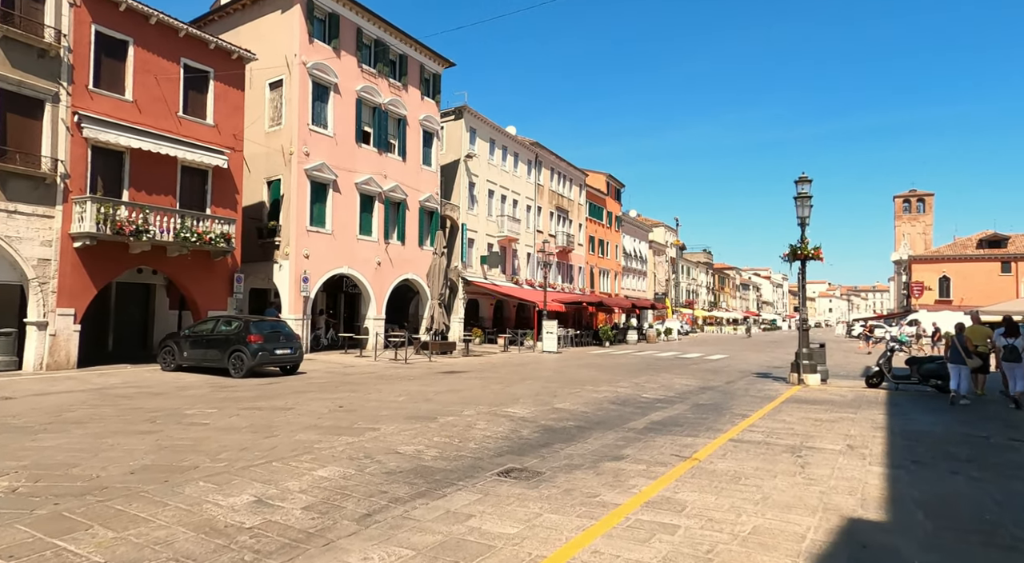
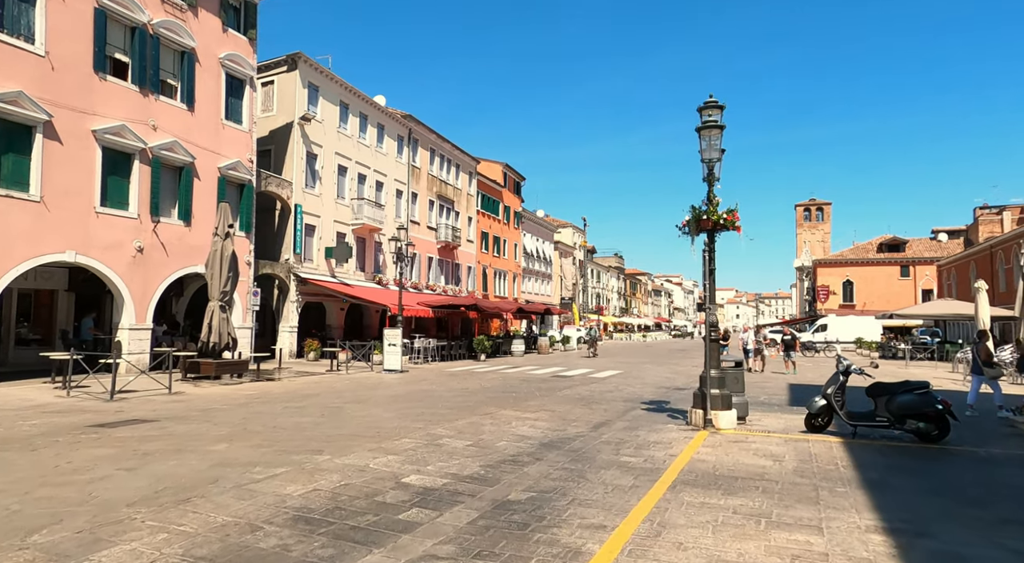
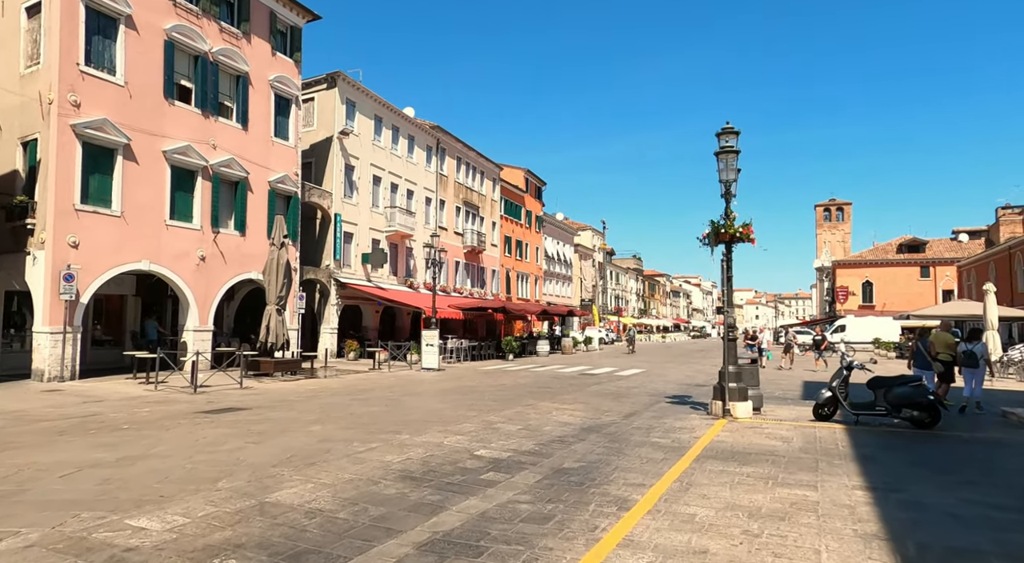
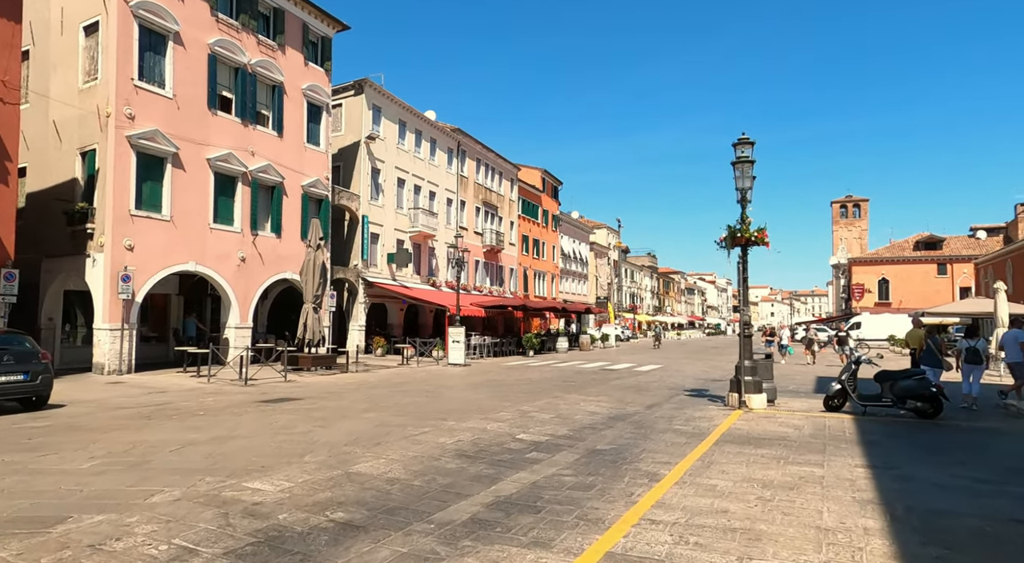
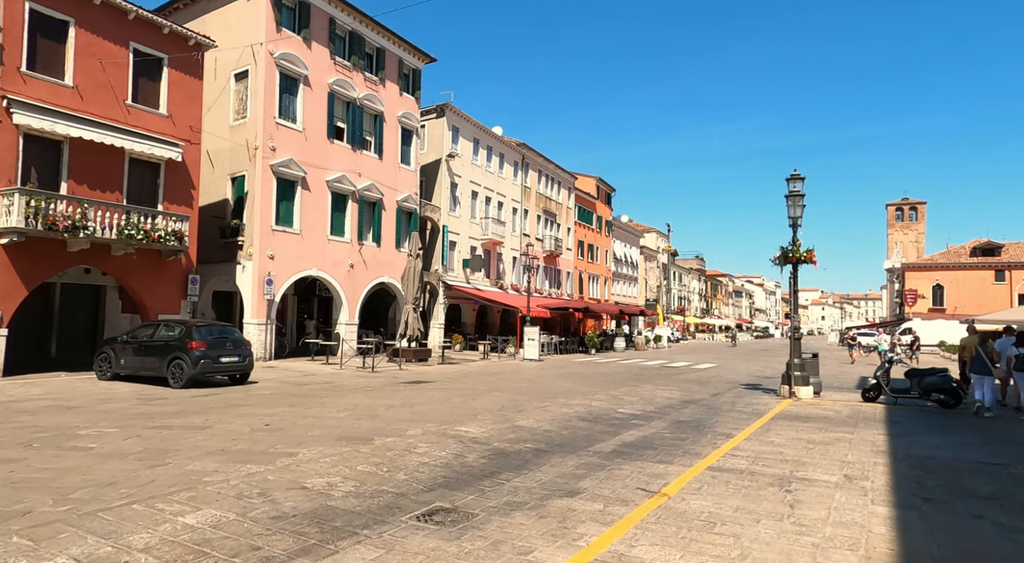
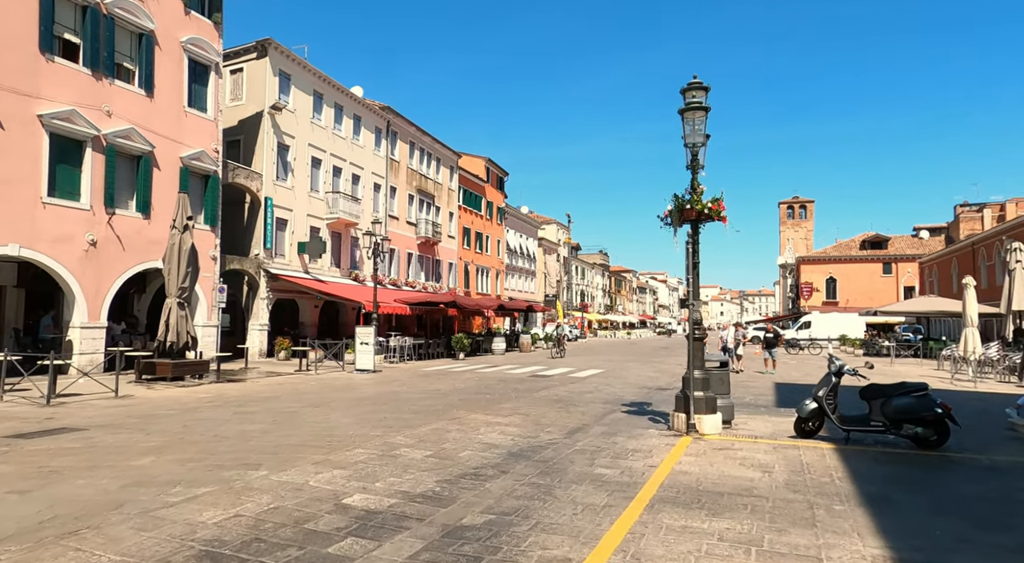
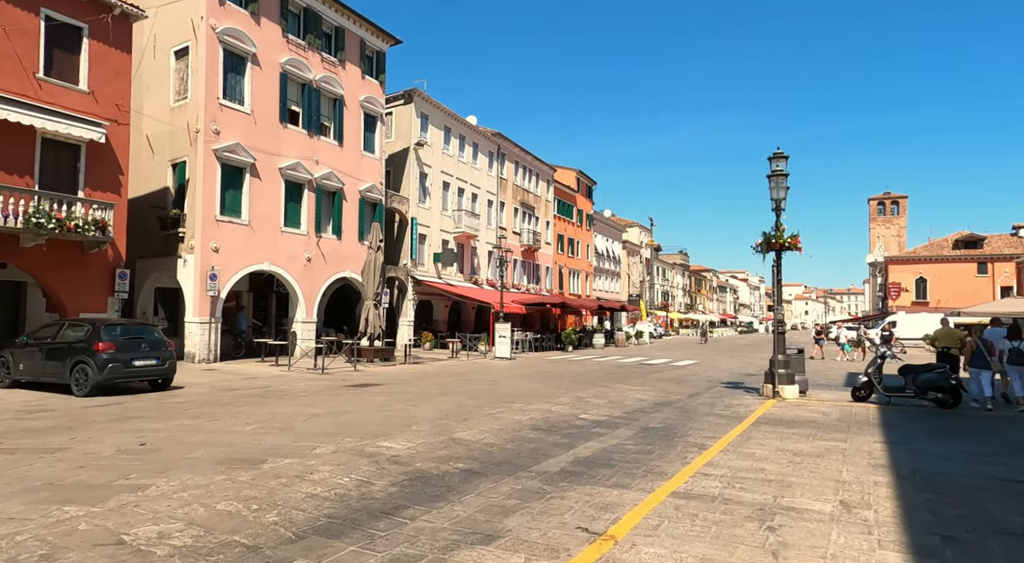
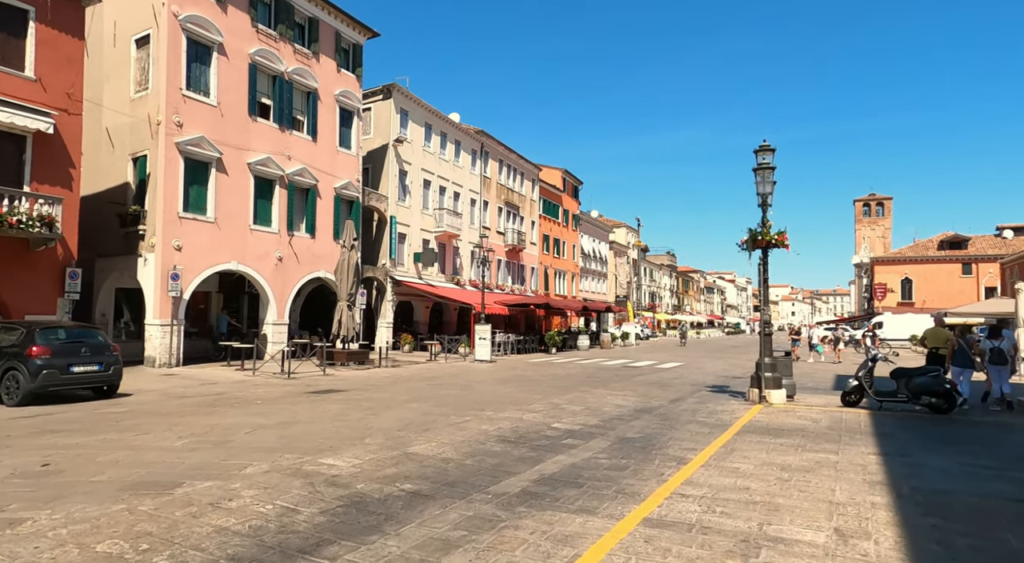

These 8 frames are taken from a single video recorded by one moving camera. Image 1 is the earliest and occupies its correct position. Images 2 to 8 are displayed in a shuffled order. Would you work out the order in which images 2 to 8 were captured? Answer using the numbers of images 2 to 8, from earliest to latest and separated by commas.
5, 7, 8, 4, 3, 2, 6
